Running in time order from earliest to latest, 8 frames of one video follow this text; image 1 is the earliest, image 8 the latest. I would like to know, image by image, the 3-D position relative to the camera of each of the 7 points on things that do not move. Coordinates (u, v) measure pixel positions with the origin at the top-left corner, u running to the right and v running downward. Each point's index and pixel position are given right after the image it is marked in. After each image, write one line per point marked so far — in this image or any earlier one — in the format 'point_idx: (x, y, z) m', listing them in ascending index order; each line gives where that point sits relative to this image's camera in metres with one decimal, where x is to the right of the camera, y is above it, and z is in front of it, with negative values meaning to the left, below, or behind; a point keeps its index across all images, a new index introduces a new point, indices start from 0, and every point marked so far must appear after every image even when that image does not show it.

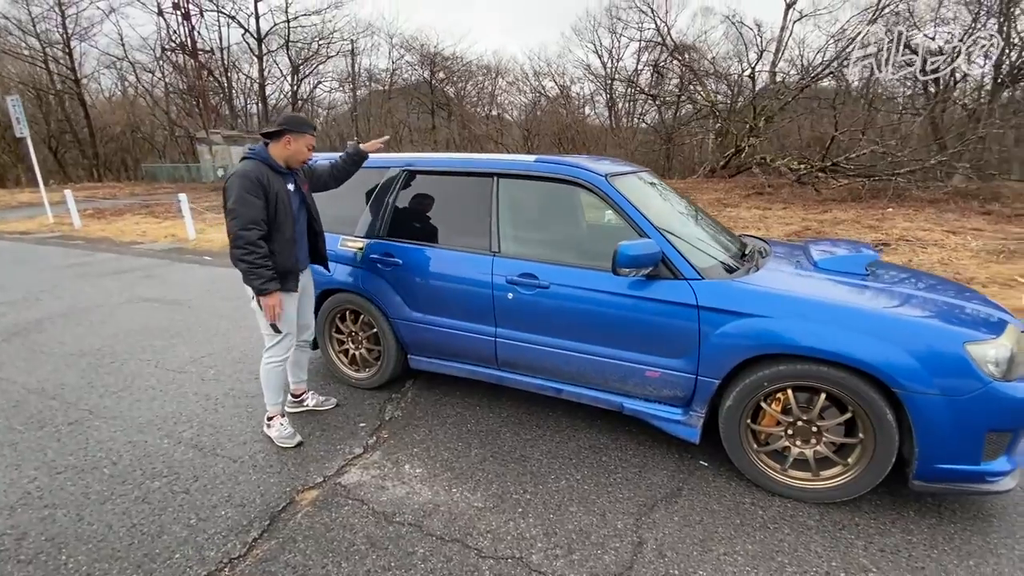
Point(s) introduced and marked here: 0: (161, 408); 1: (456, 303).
0: (-2.5, -0.9, +3.5) m
1: (-0.4, -0.1, +3.1) m
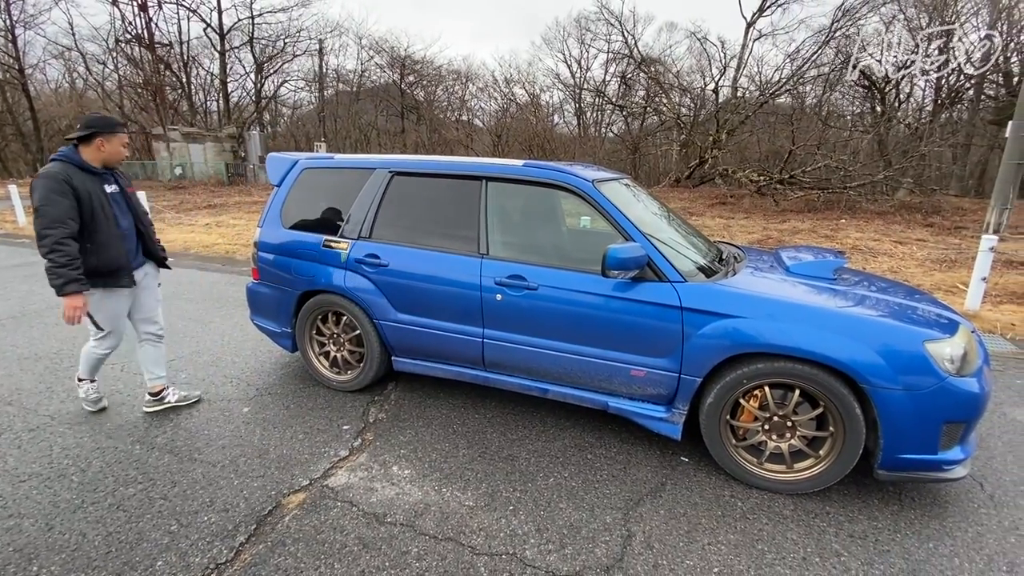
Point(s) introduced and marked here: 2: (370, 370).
0: (-2.6, -0.9, +3.3) m
1: (-0.4, -0.1, +3.2) m
2: (-1.0, -0.6, +3.5) m
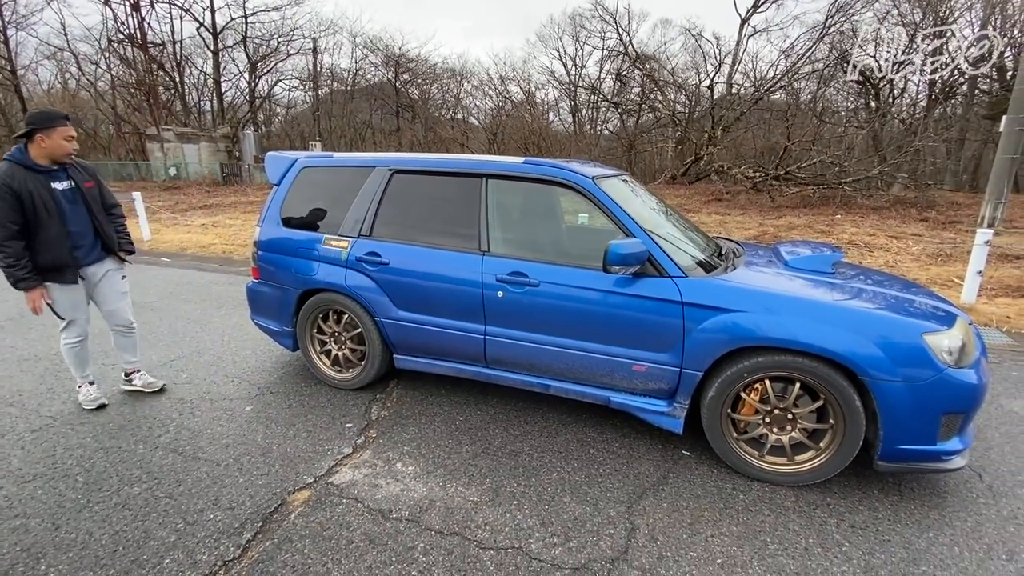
0: (-2.6, -0.9, +3.3) m
1: (-0.4, -0.1, +3.2) m
2: (-1.0, -0.6, +3.5) m
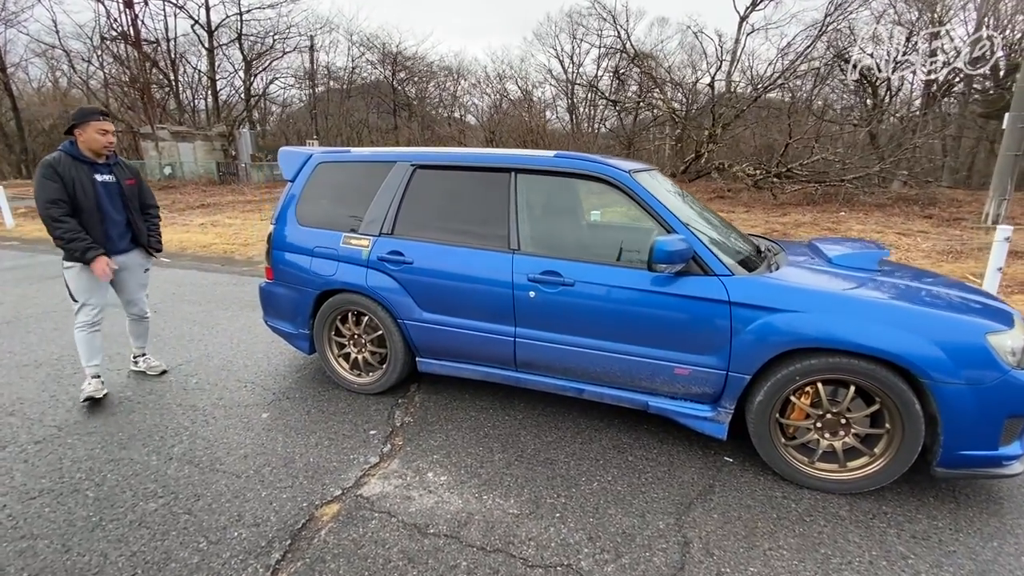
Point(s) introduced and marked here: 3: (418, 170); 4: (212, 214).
0: (-2.4, -0.9, +3.2) m
1: (-0.2, -0.1, +3.0) m
2: (-0.8, -0.6, +3.4) m
3: (-0.6, +0.8, +3.3) m
4: (-8.0, +2.0, +12.9) m
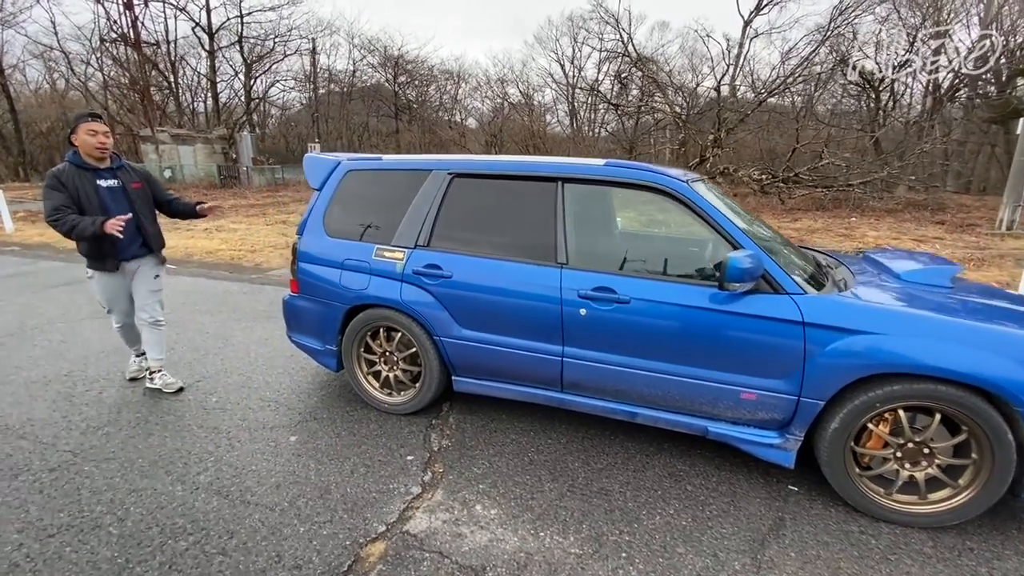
0: (-2.1, -1.0, +3.0) m
1: (0.0, -0.2, +2.8) m
2: (-0.6, -0.7, +3.2) m
3: (-0.4, +0.7, +3.1) m
4: (-7.8, +1.8, +12.7) m
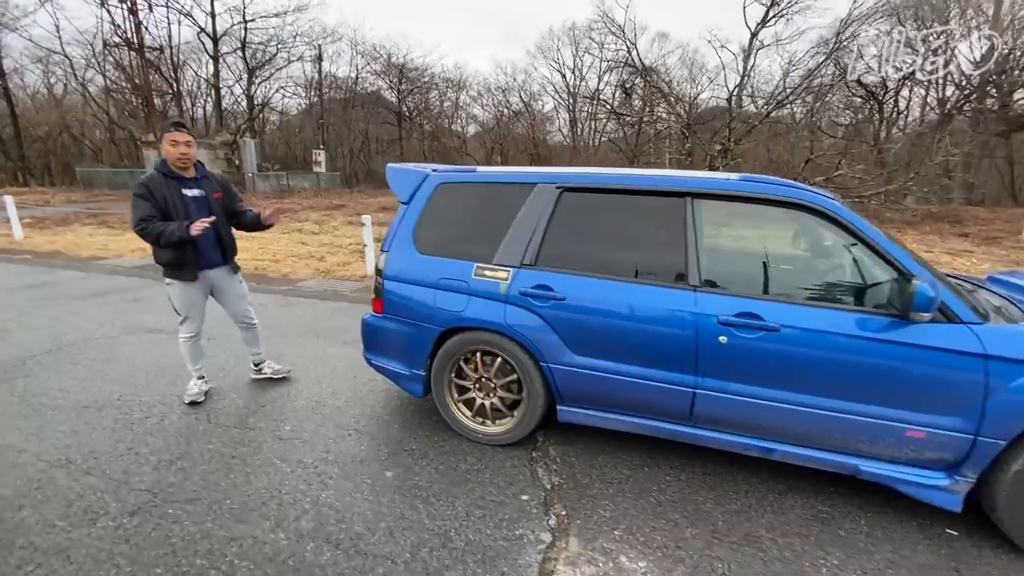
0: (-1.5, -1.1, +2.7) m
1: (+0.7, -0.3, +2.6) m
2: (+0.1, -0.8, +3.0) m
3: (+0.3, +0.6, +2.9) m
4: (-7.3, +1.6, +12.4) m
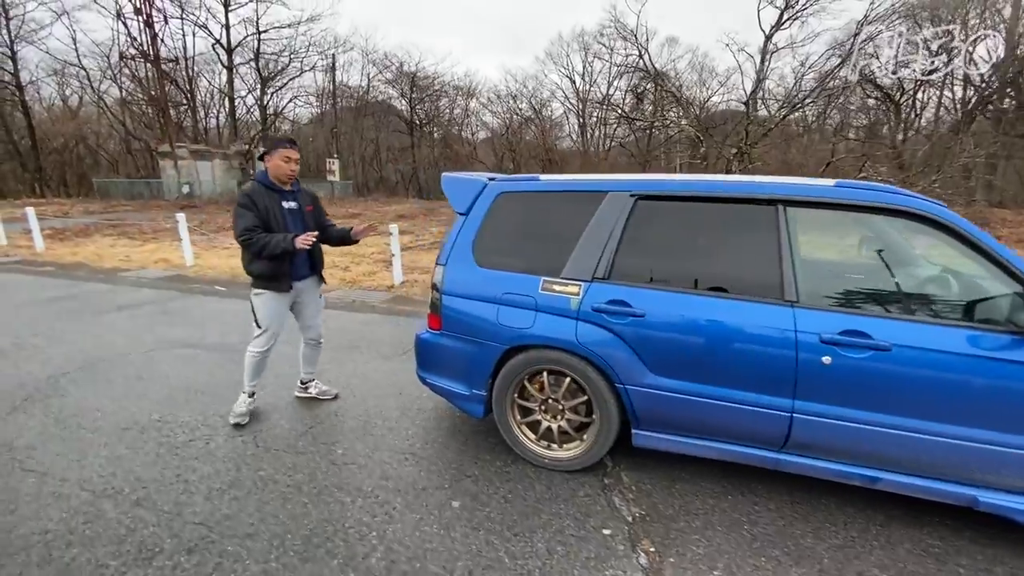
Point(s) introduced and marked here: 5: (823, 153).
0: (-1.1, -1.2, +2.5) m
1: (+1.1, -0.4, +2.4) m
2: (+0.5, -0.9, +2.8) m
3: (+0.7, +0.5, +2.7) m
4: (-6.7, +1.3, +12.3) m
5: (+10.3, +4.4, +15.9) m
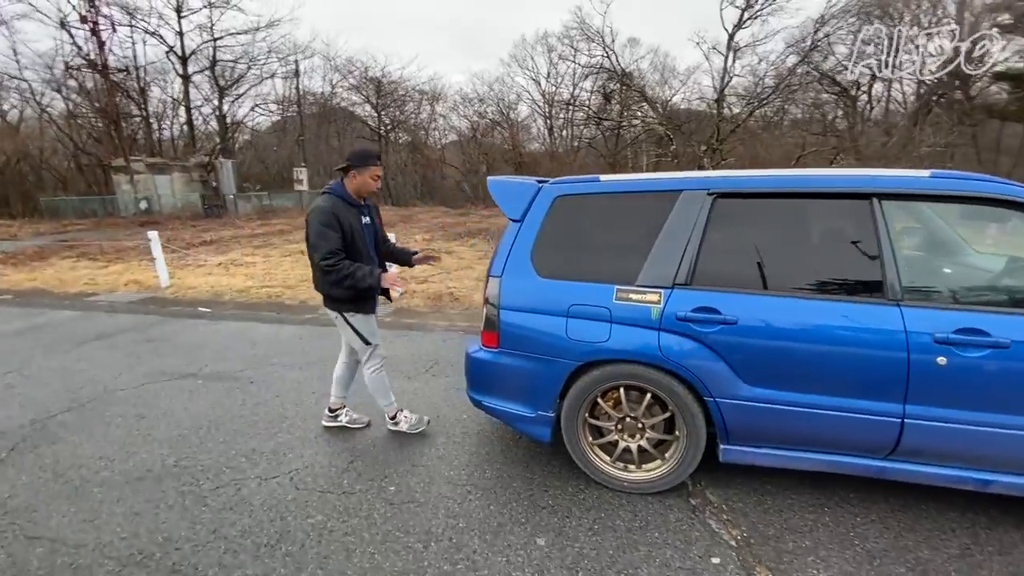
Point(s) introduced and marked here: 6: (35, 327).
0: (-0.6, -1.3, +2.2) m
1: (+1.5, -0.4, +2.3) m
2: (+0.9, -0.9, +2.6) m
3: (+1.1, +0.5, +2.5) m
4: (-7.0, +0.9, +11.7) m
5: (+9.6, +4.8, +16.3) m
6: (-6.4, -0.5, +6.4) m
